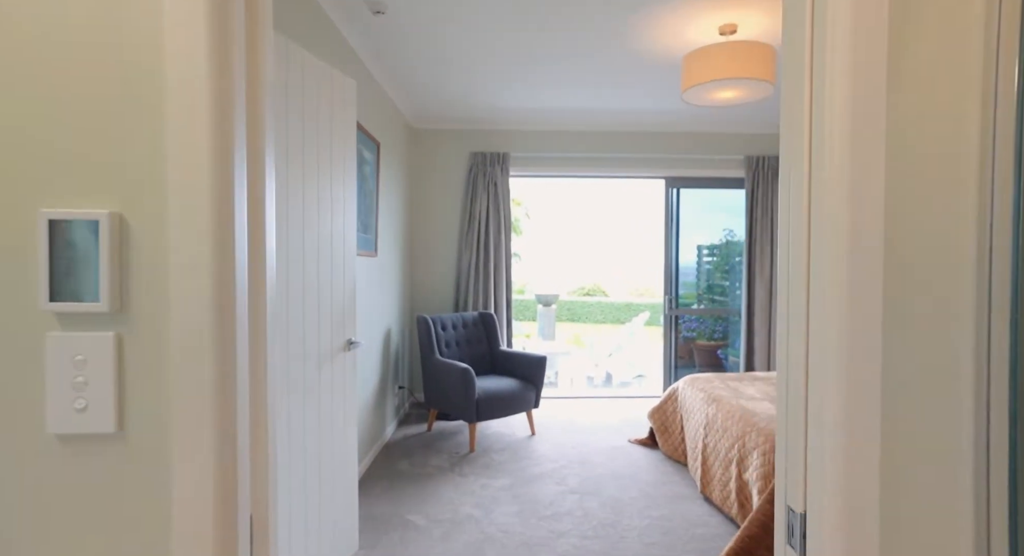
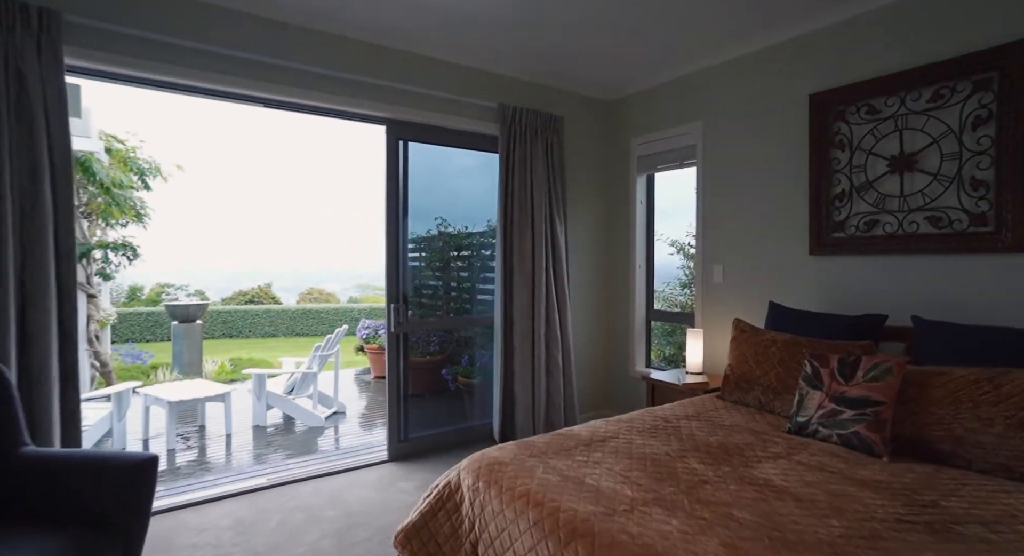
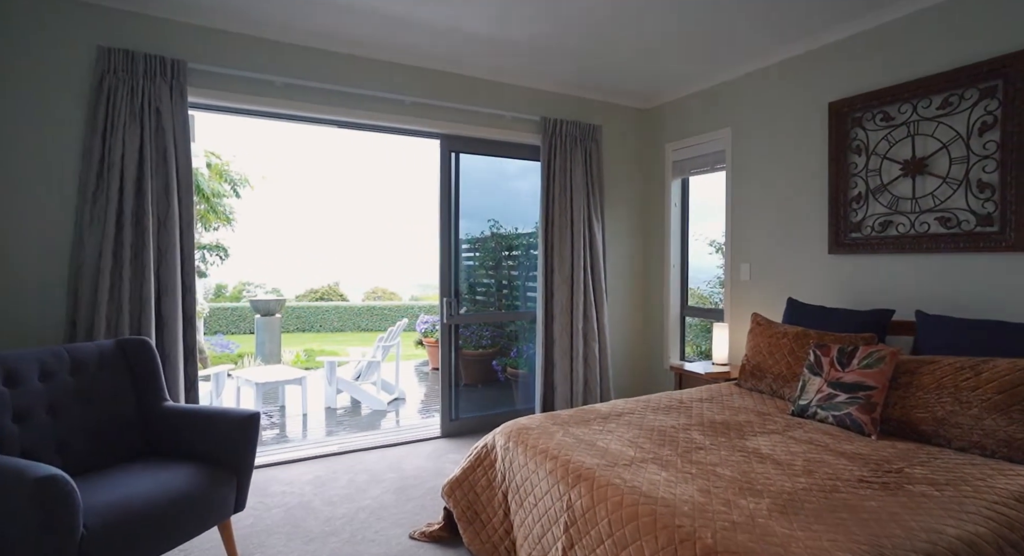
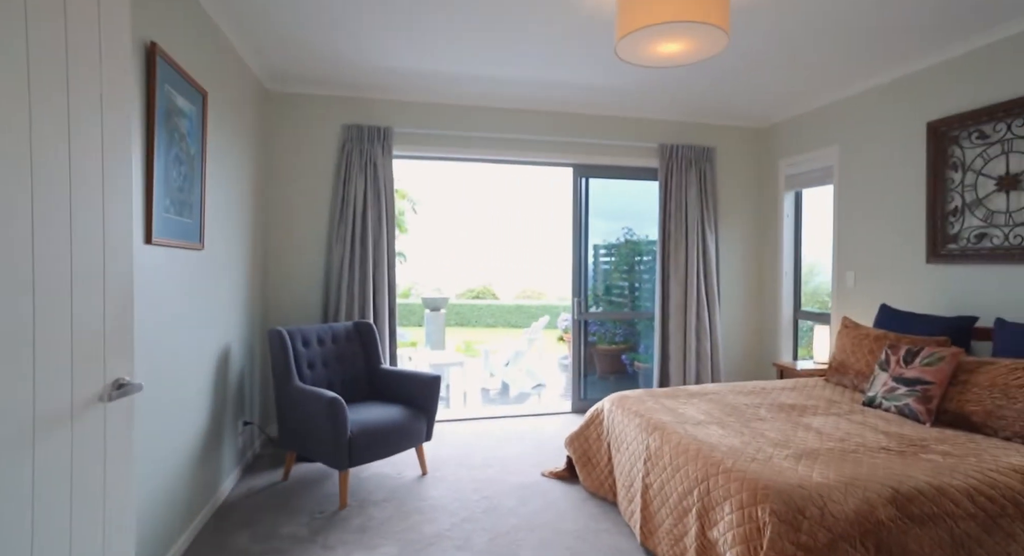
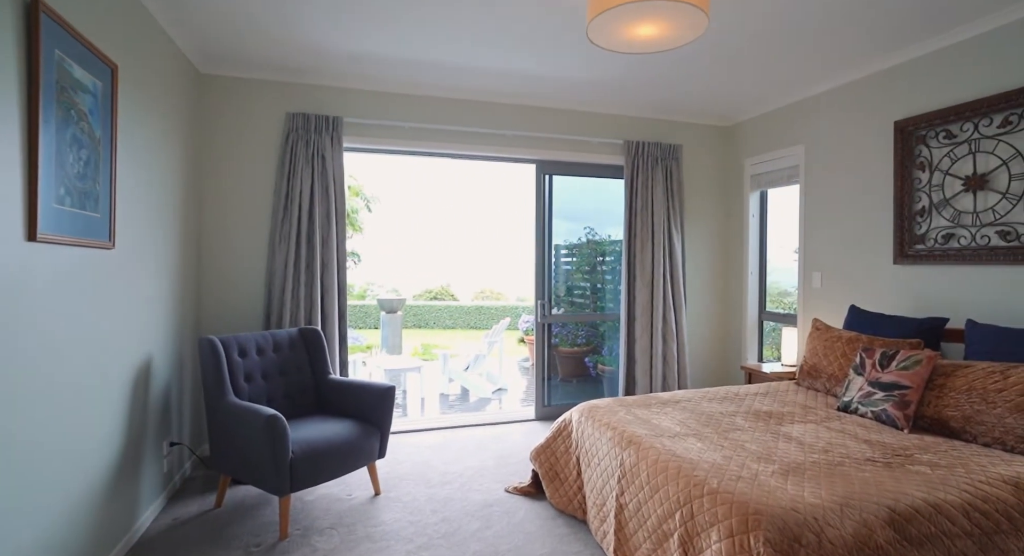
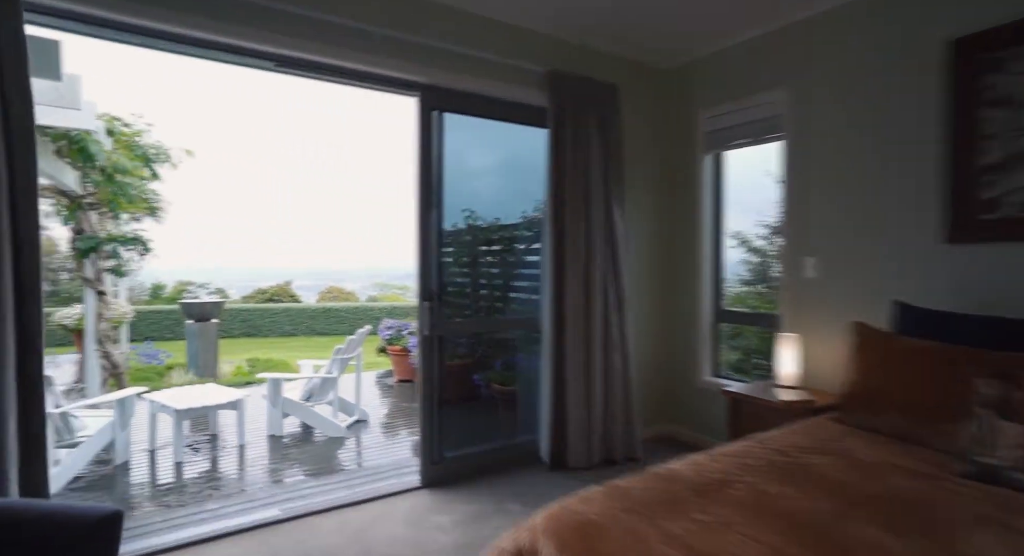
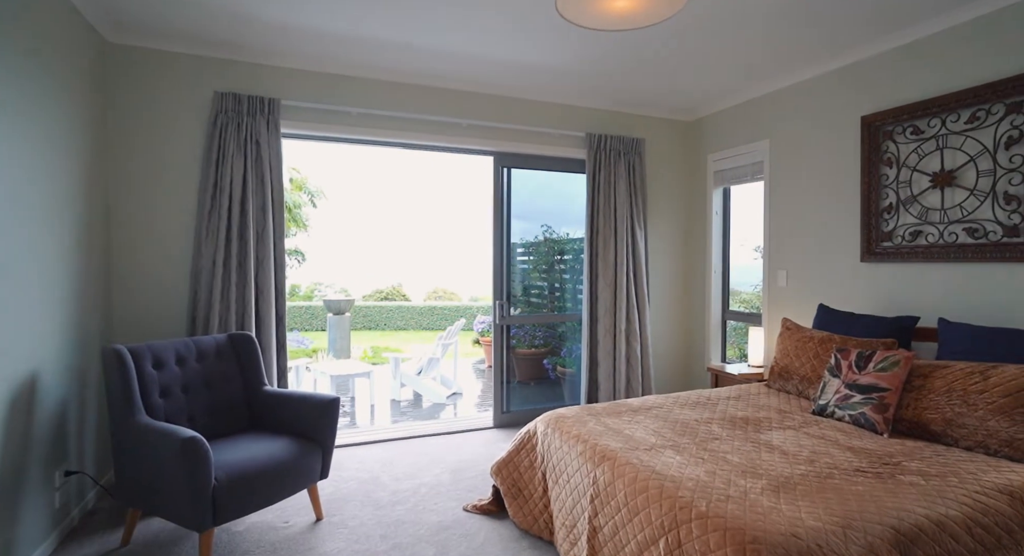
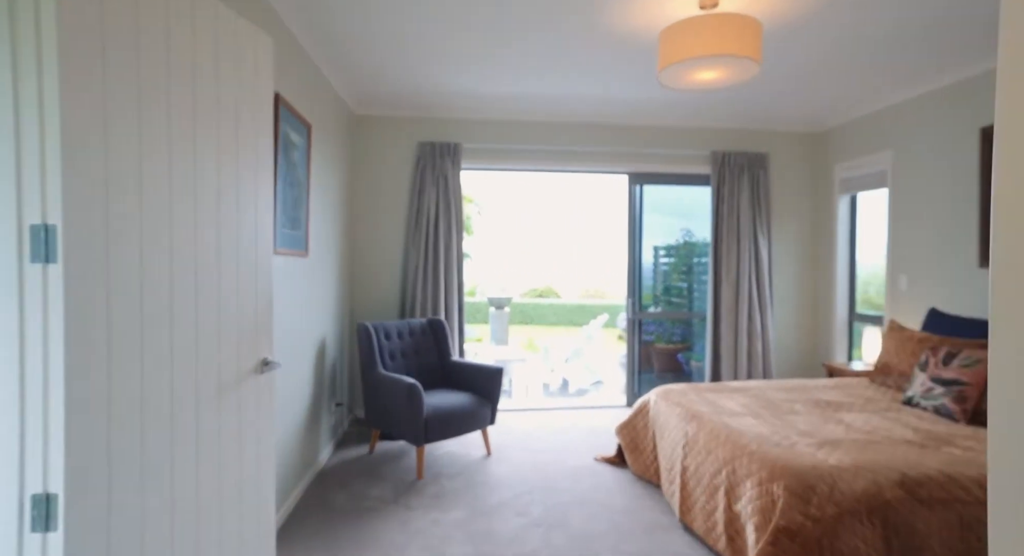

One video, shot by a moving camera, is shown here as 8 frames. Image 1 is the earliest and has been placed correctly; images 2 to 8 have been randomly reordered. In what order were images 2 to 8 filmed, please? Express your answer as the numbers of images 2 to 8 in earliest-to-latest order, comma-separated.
8, 4, 5, 7, 3, 2, 6
